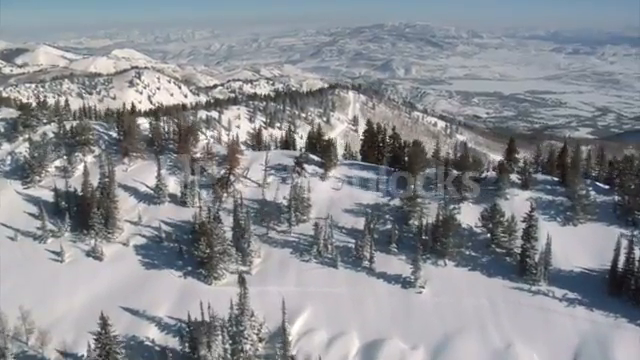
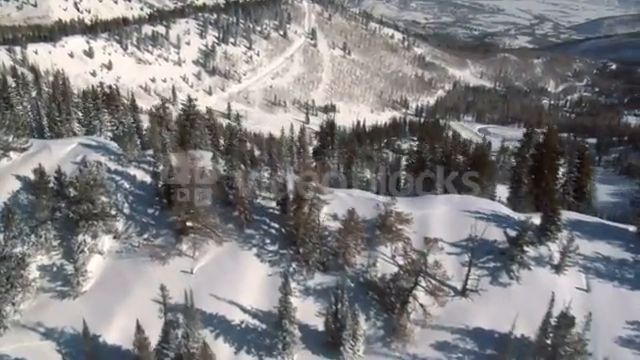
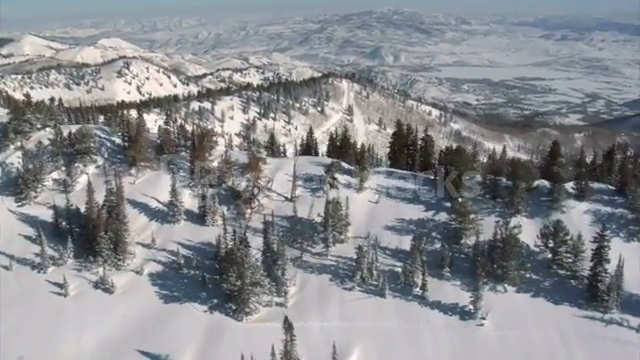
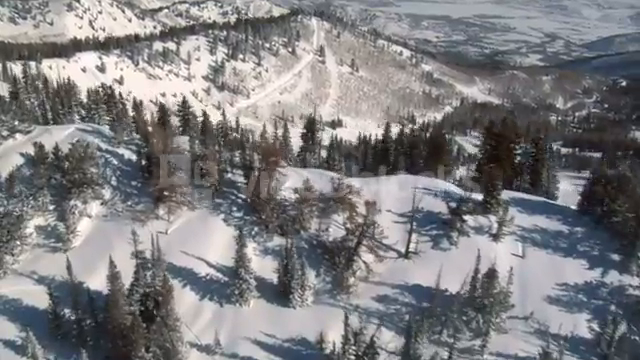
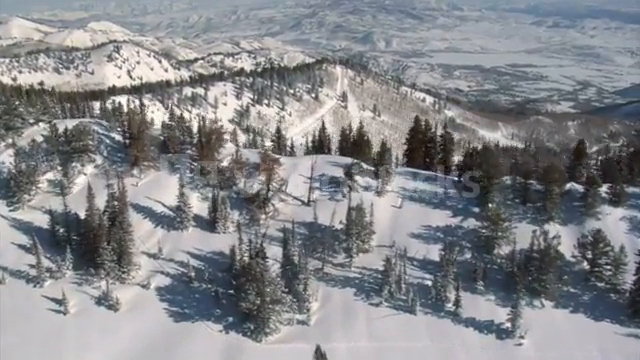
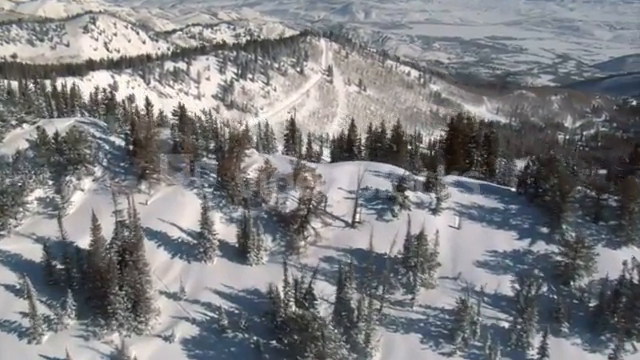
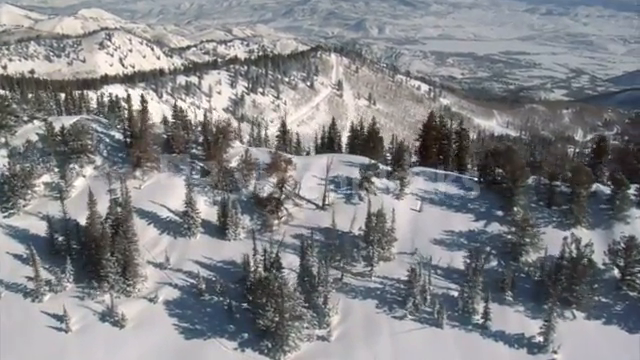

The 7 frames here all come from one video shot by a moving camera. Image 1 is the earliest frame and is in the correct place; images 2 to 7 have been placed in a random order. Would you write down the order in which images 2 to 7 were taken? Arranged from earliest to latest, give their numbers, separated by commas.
3, 5, 7, 6, 4, 2
